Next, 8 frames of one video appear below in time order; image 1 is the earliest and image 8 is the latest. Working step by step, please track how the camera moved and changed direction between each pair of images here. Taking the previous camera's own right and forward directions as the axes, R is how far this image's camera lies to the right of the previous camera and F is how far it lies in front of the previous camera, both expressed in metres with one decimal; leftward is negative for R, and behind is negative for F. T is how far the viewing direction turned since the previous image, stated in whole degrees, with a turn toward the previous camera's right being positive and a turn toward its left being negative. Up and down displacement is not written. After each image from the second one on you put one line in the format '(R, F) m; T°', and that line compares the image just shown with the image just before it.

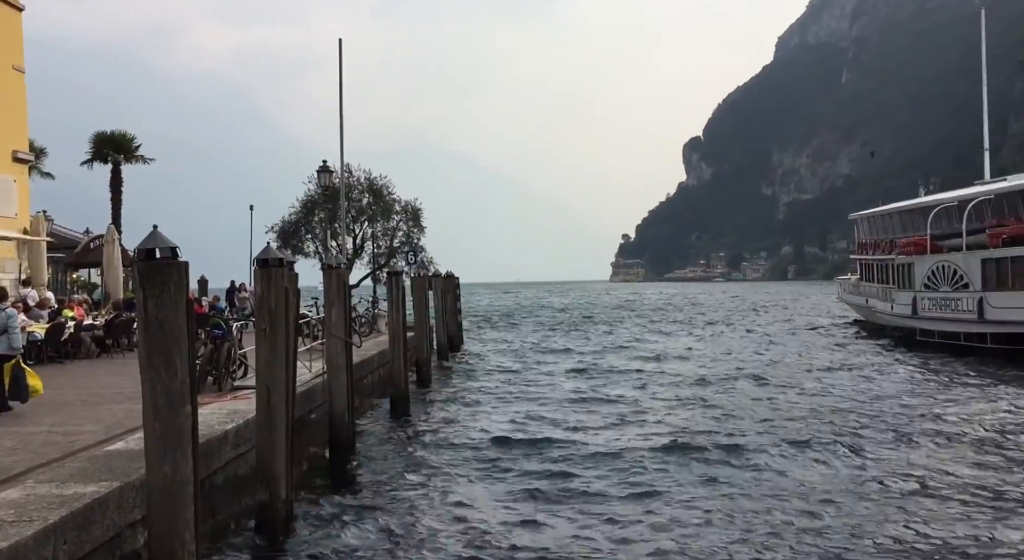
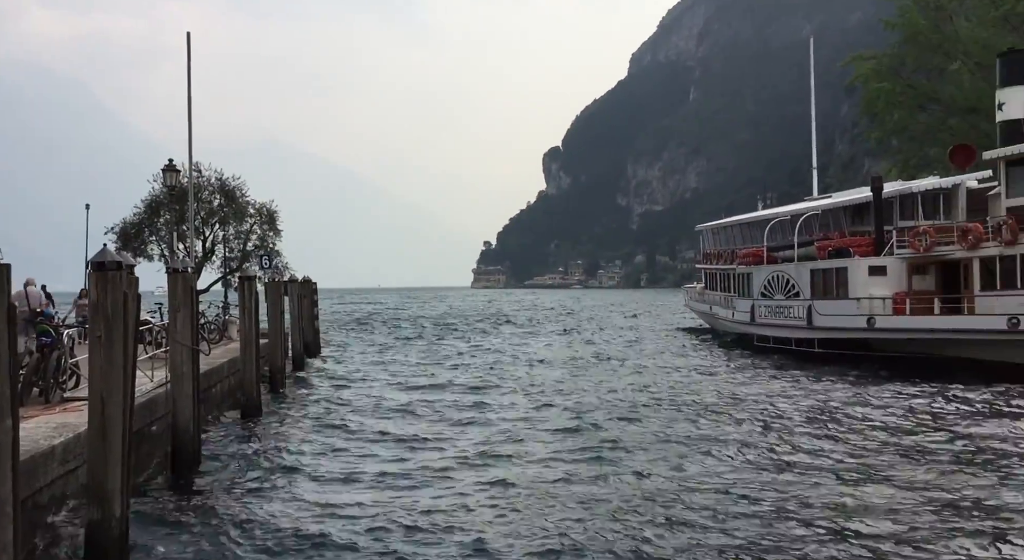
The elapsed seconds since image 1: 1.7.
(+0.1, 0.0) m; +8°
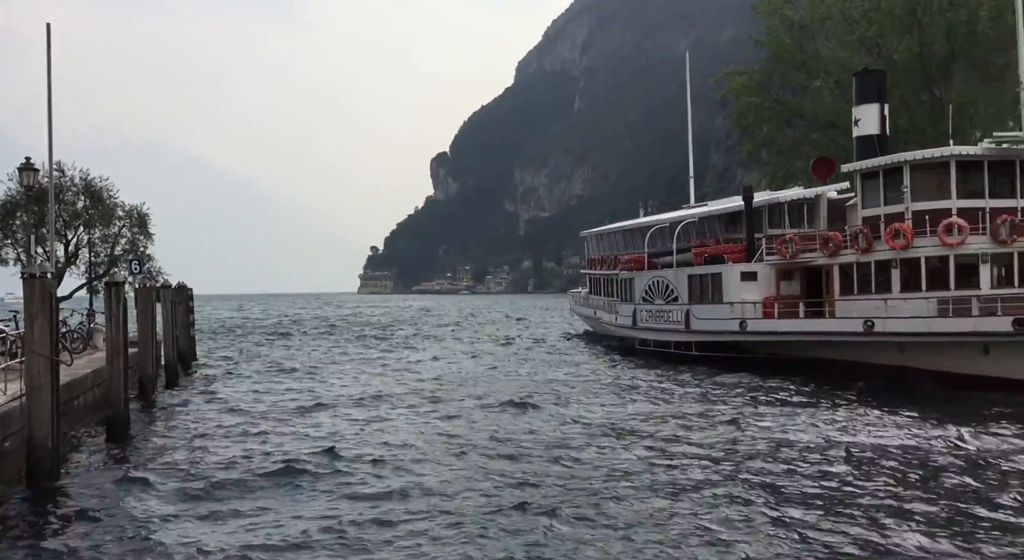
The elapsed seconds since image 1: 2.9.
(+0.3, -0.3) m; +6°
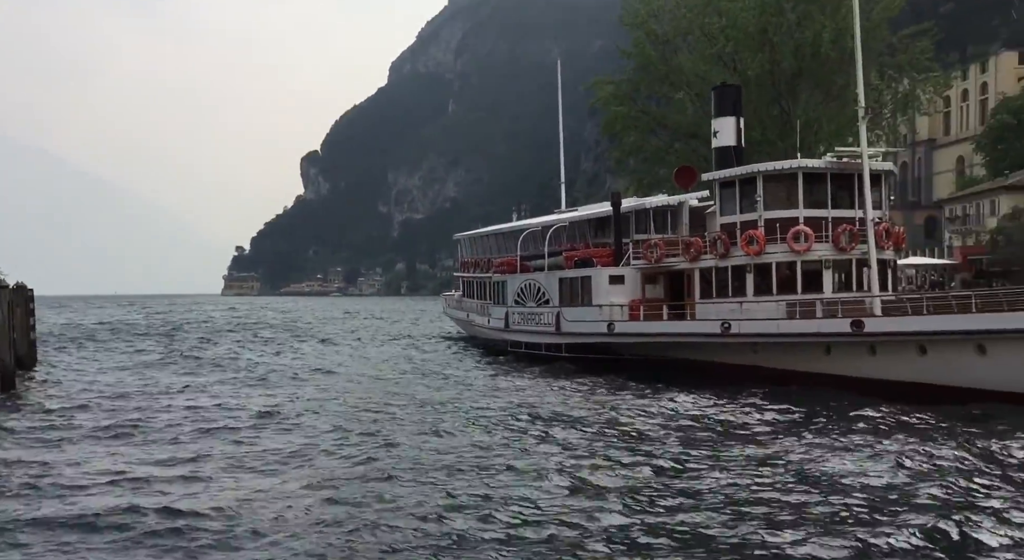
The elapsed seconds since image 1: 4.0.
(+0.1, -0.4) m; +7°
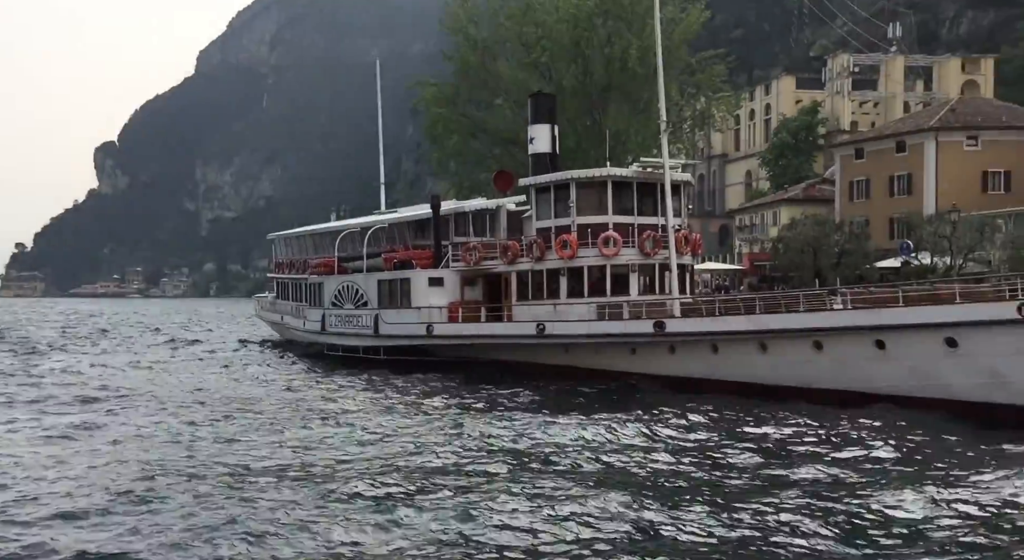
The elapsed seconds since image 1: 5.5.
(0.0, -0.7) m; +10°
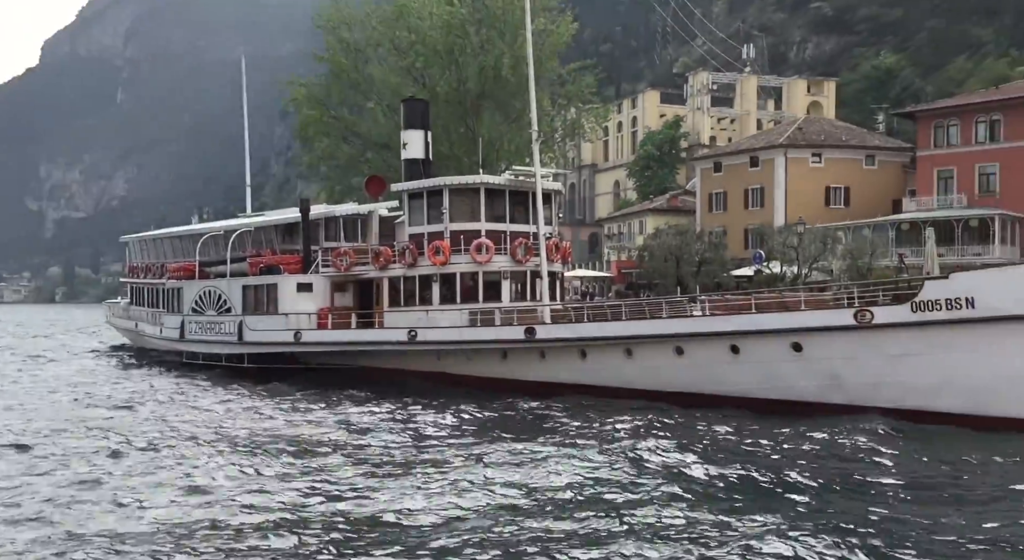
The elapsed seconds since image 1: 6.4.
(0.0, -0.2) m; +7°
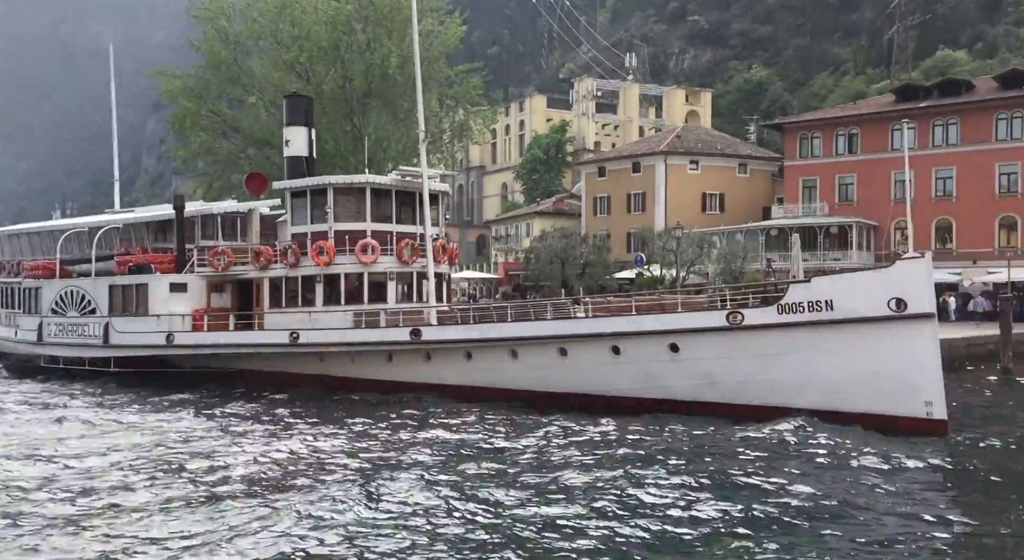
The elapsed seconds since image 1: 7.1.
(0.0, +0.3) m; +6°
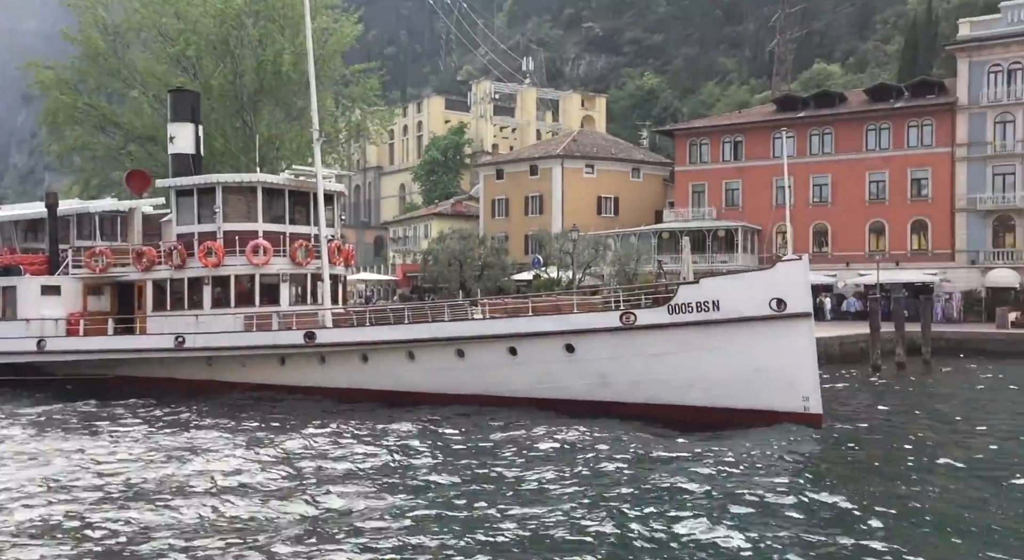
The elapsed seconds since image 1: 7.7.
(+0.1, +0.3) m; +5°
